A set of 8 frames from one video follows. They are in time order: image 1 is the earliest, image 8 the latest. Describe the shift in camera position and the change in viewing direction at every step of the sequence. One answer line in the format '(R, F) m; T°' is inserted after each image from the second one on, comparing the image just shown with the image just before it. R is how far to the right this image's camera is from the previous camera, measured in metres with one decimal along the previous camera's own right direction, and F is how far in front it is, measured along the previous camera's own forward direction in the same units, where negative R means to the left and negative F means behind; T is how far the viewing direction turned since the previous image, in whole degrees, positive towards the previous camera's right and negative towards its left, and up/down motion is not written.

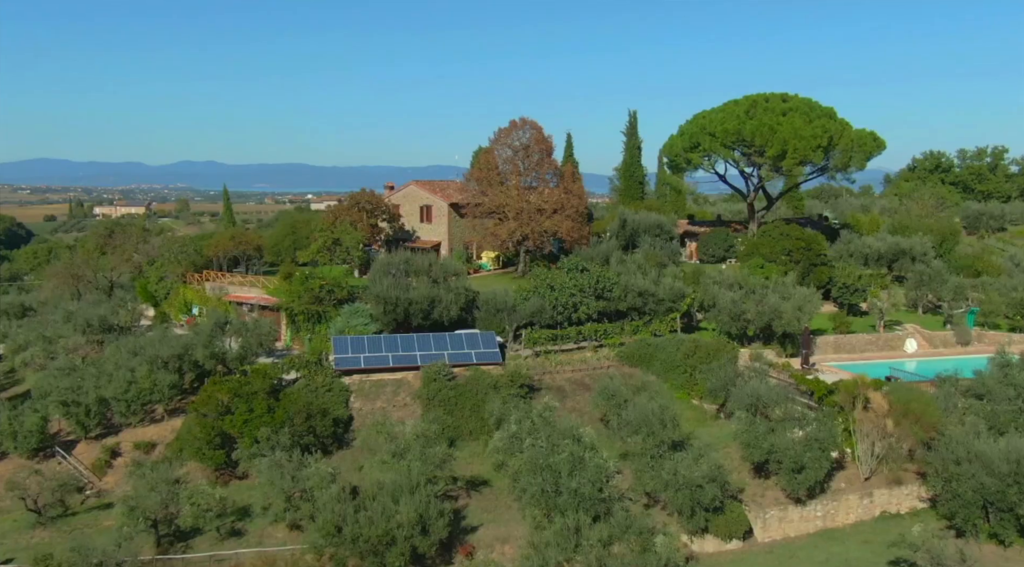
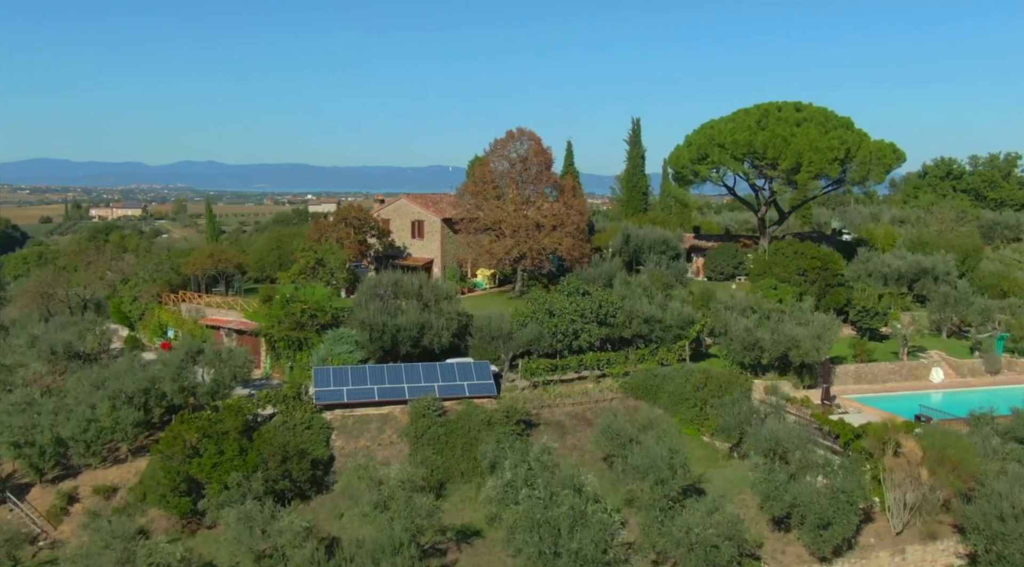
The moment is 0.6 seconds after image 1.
(+0.1, +2.3) m; 0°
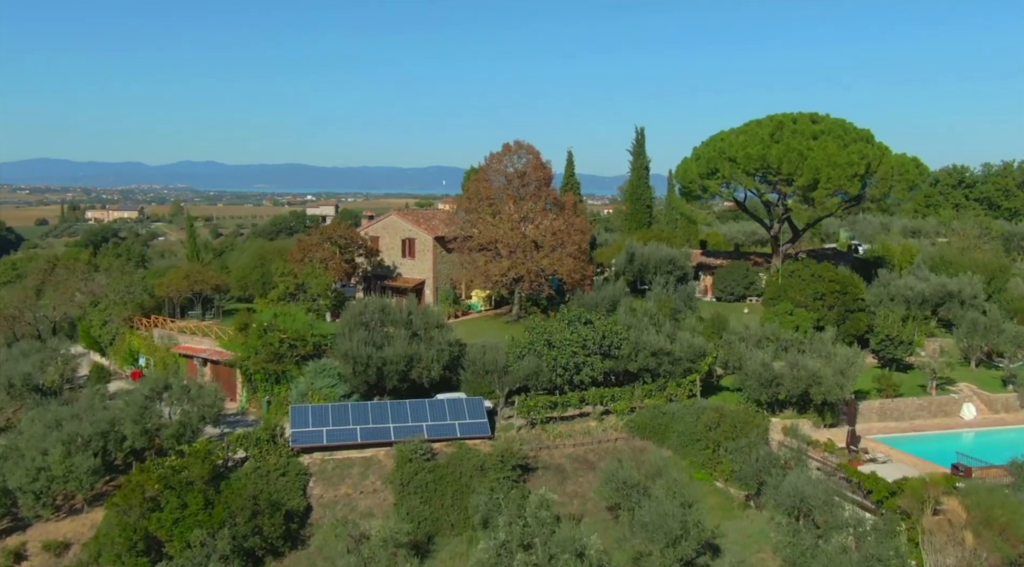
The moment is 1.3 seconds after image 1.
(+0.1, +2.3) m; 0°
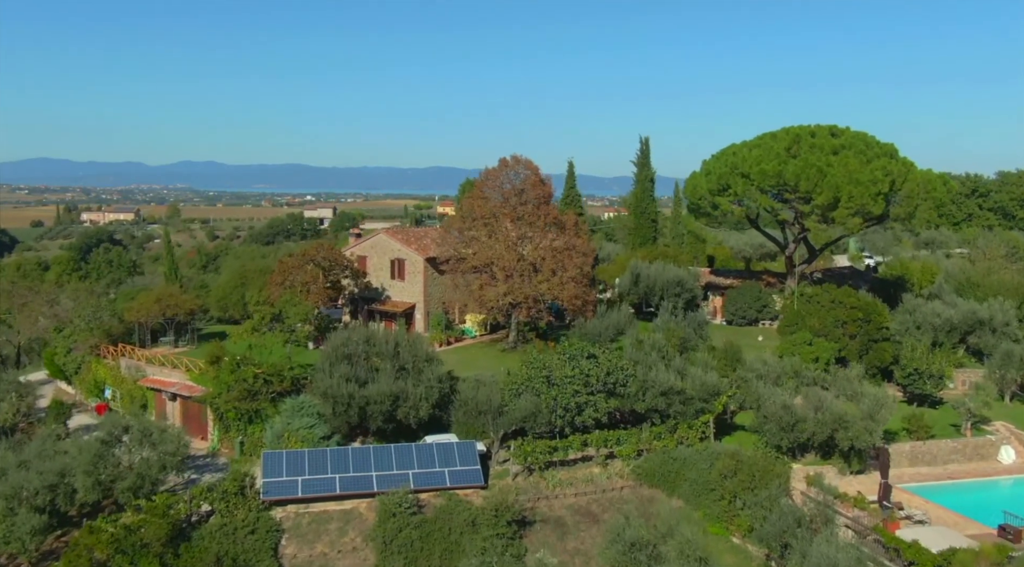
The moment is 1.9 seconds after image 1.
(+0.1, +2.4) m; 0°
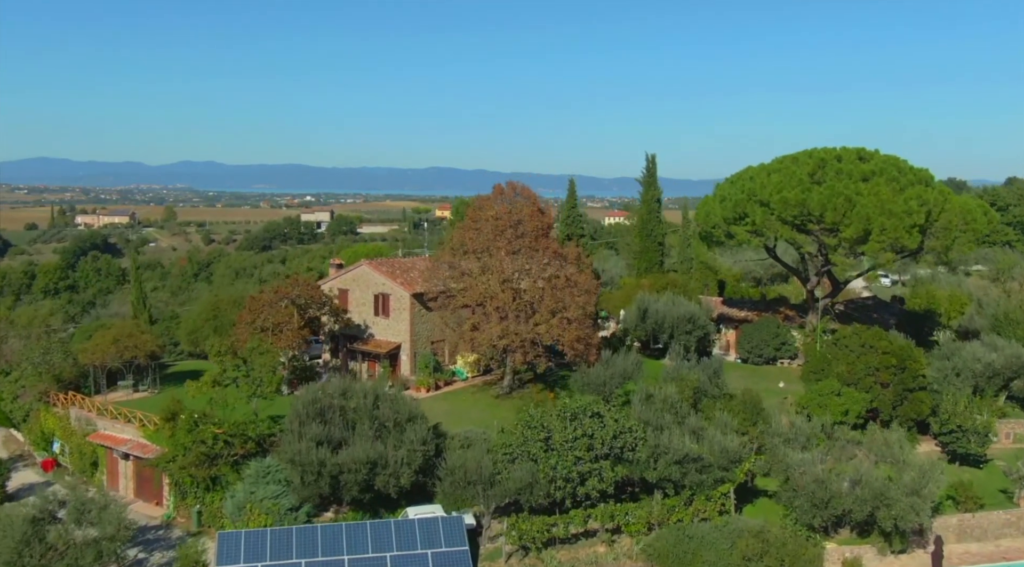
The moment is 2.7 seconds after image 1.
(+0.1, +3.0) m; 0°
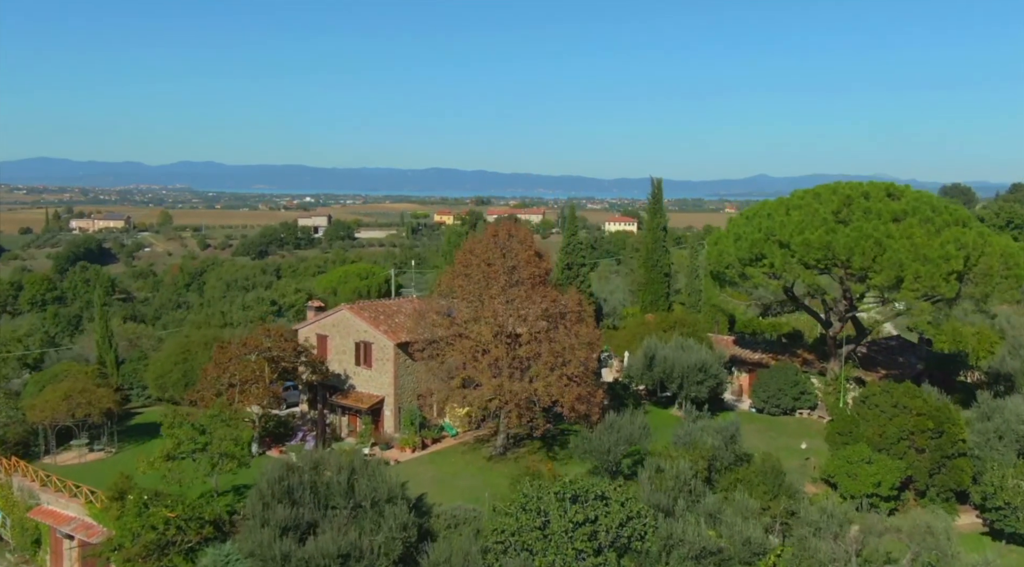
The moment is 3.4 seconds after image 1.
(+0.2, +2.7) m; 0°
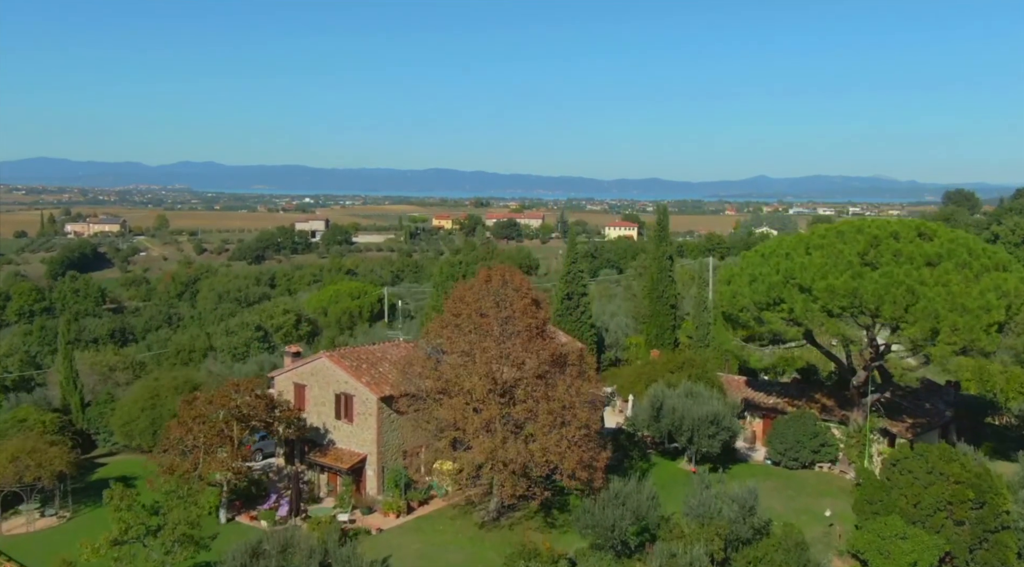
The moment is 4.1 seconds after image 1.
(+0.1, +2.4) m; 0°
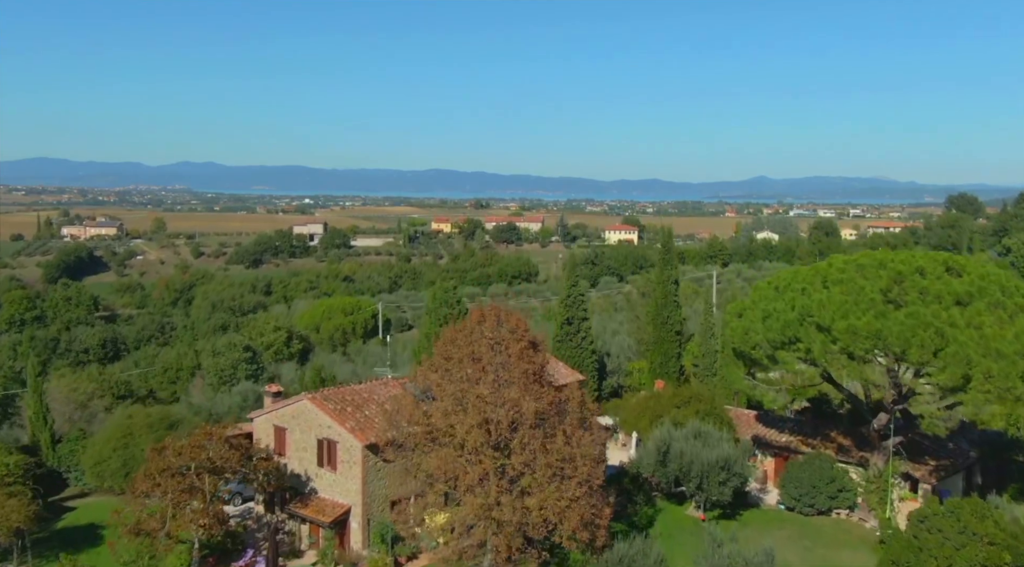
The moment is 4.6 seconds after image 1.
(+0.1, +1.8) m; 0°
